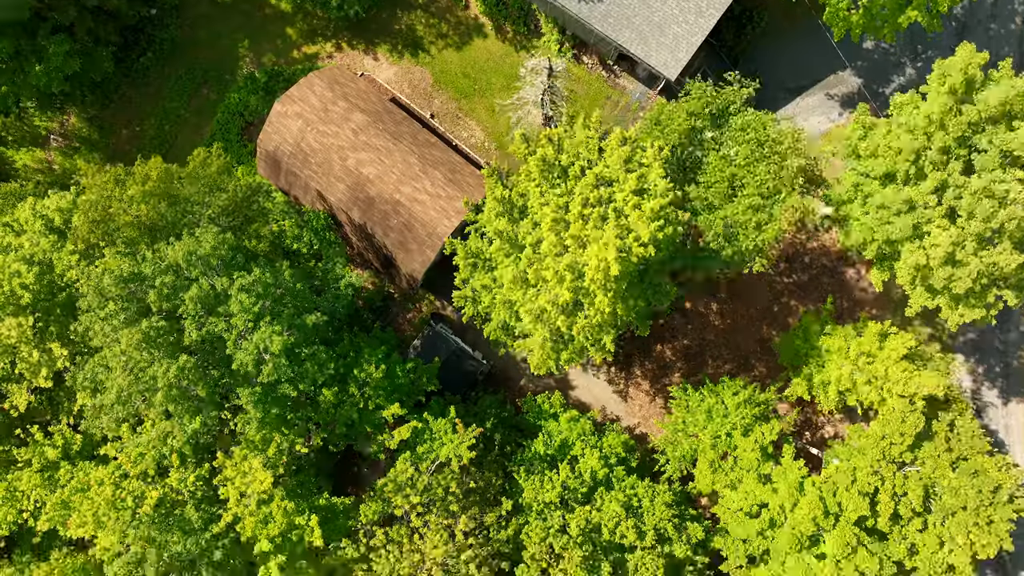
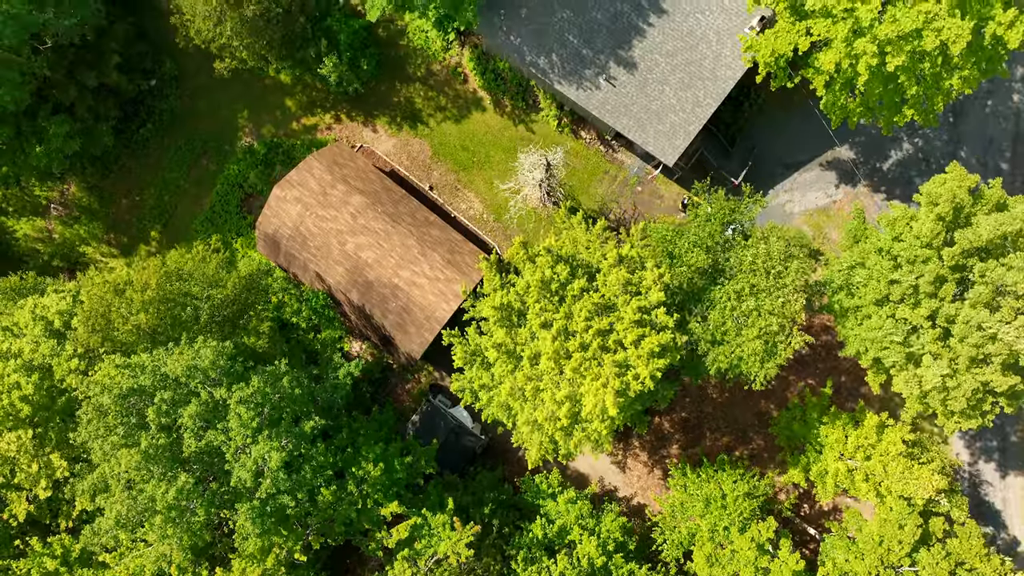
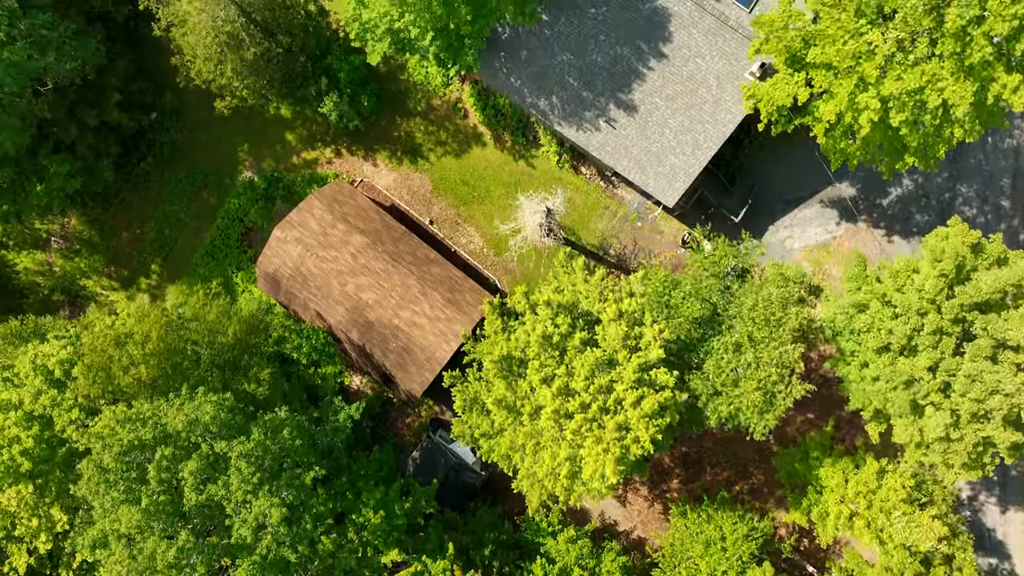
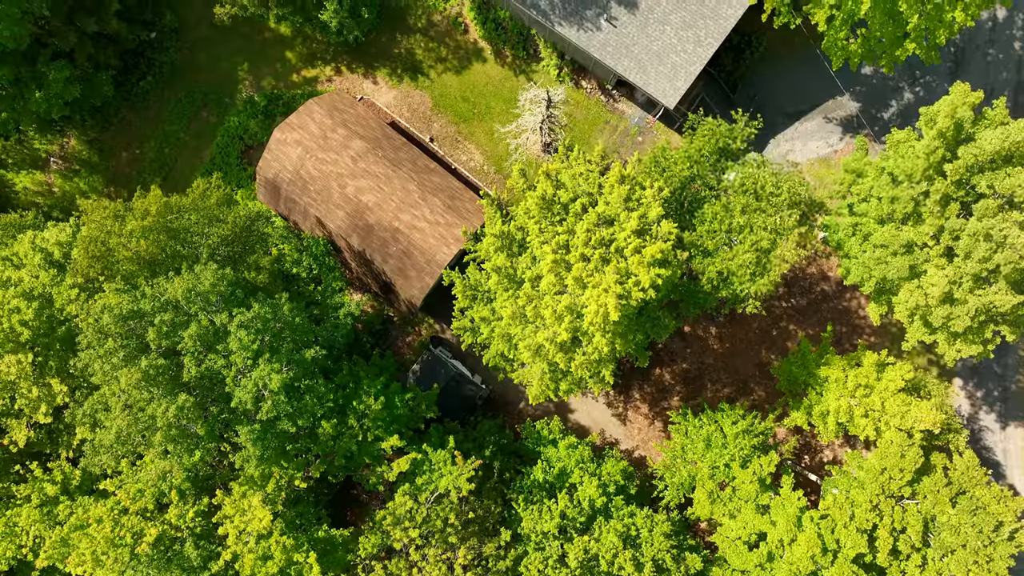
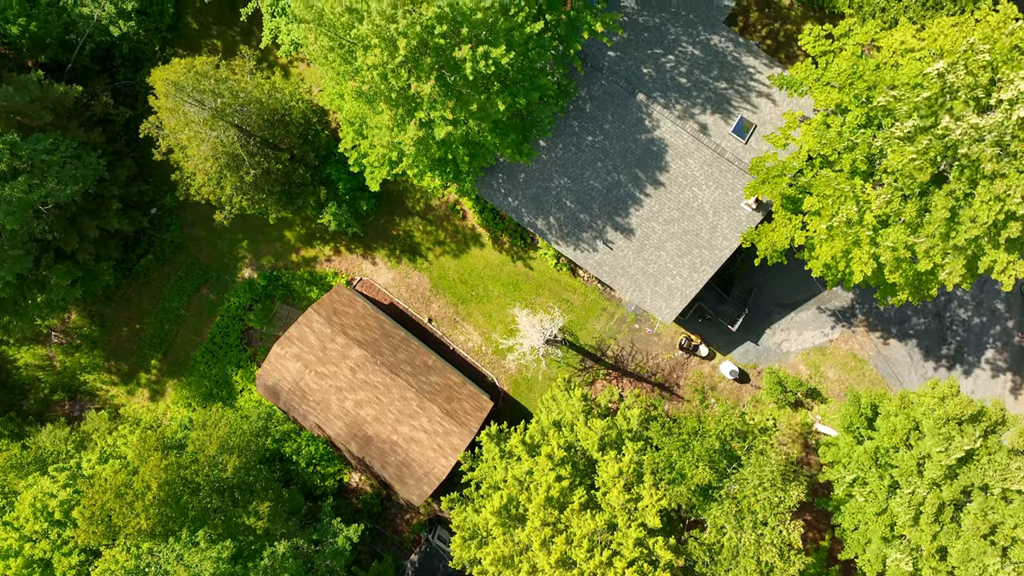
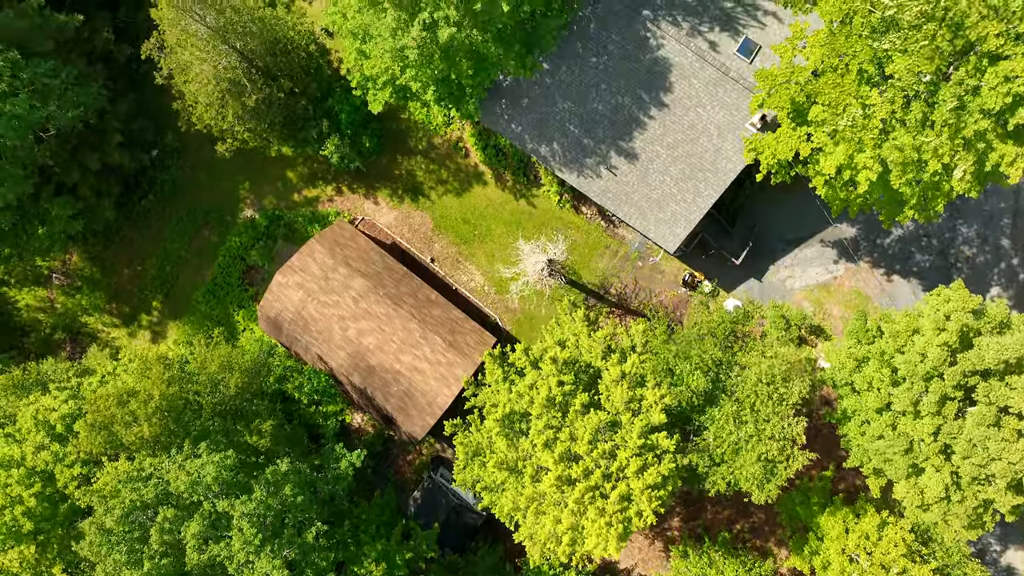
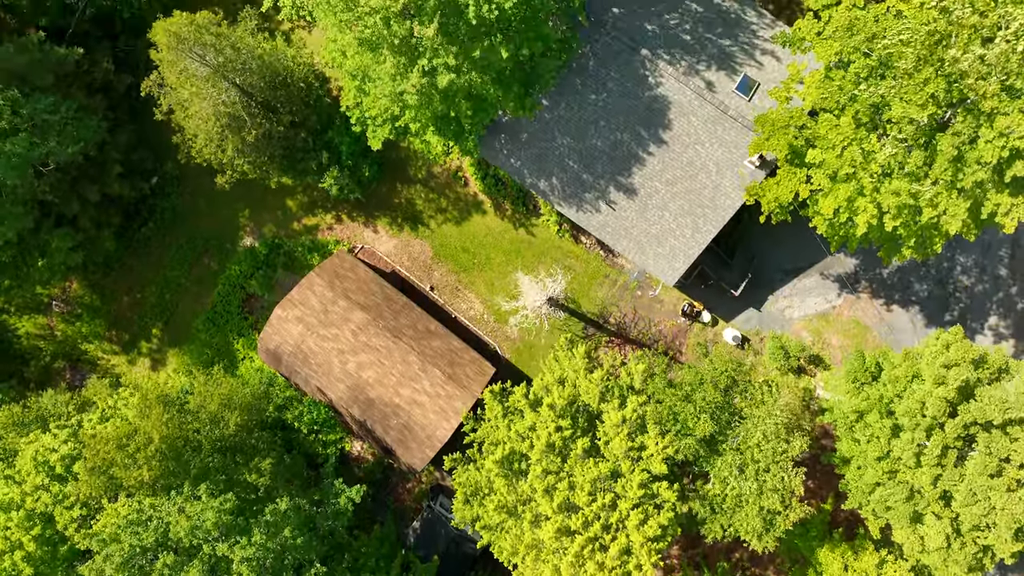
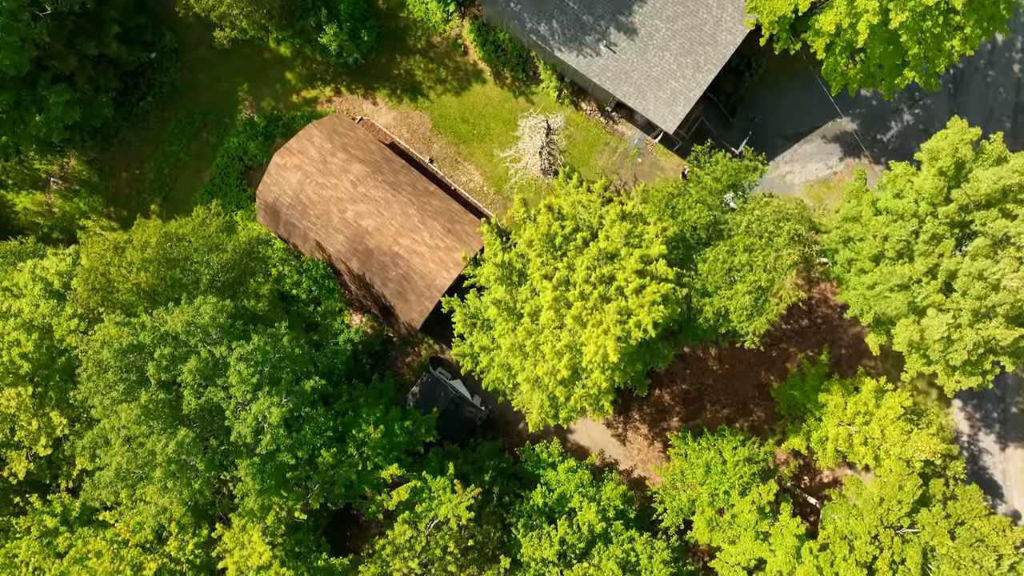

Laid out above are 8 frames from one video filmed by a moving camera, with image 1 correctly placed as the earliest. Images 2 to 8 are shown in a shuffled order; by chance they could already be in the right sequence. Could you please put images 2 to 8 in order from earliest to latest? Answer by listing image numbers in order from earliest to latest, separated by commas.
4, 8, 2, 3, 6, 7, 5
